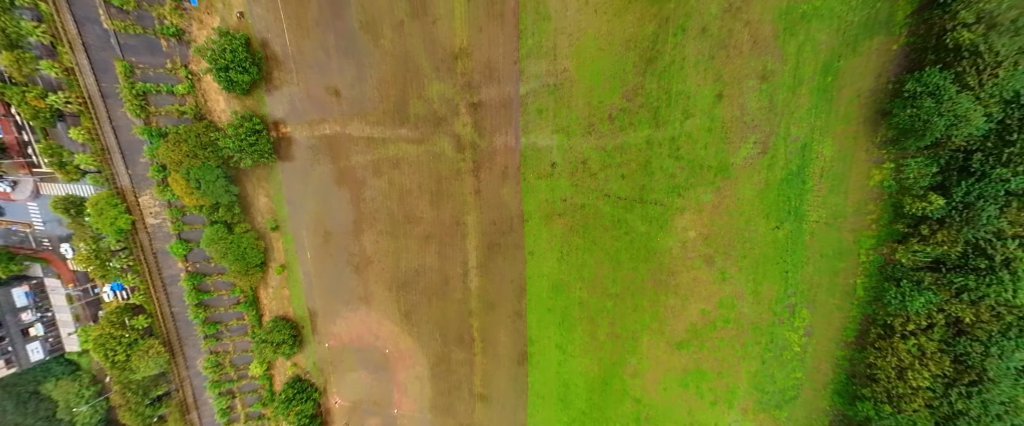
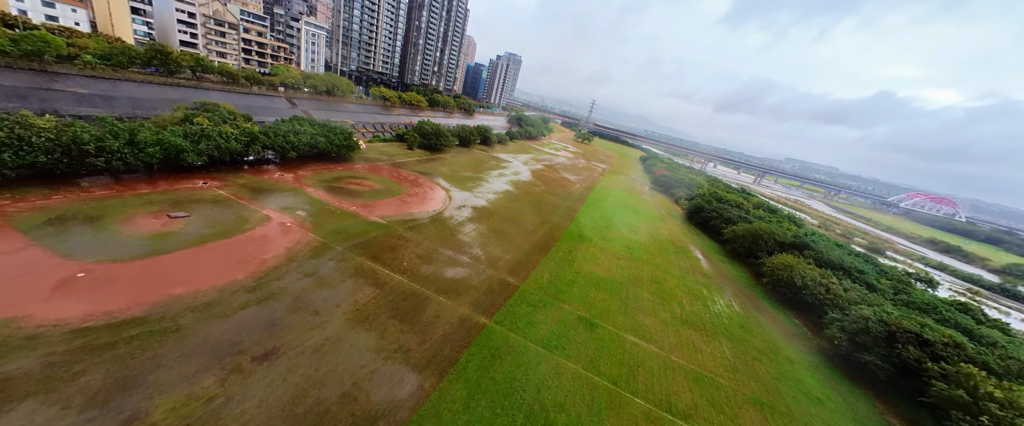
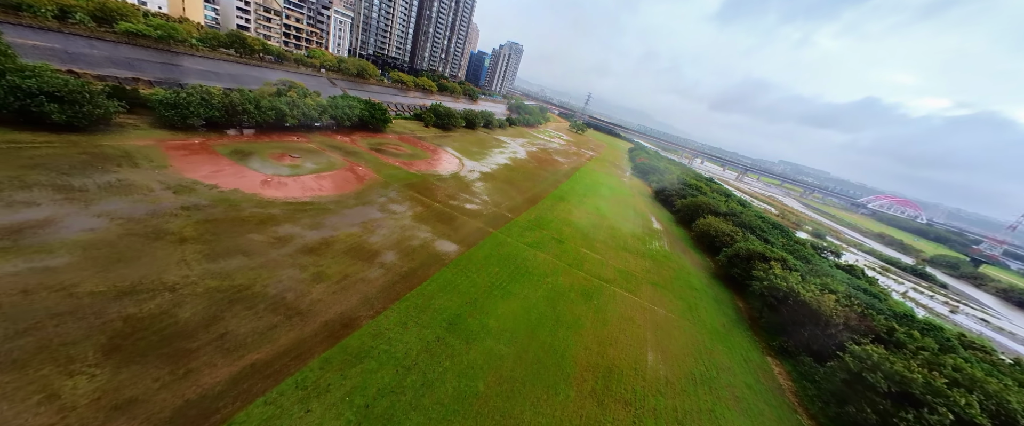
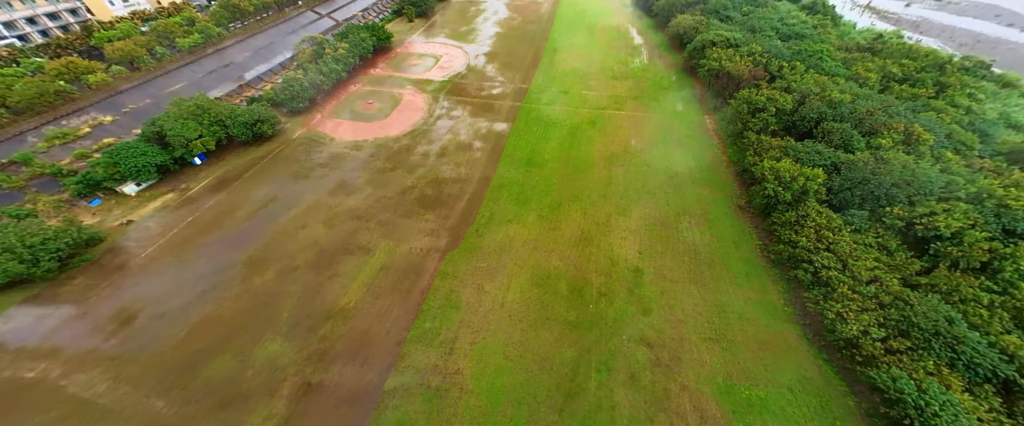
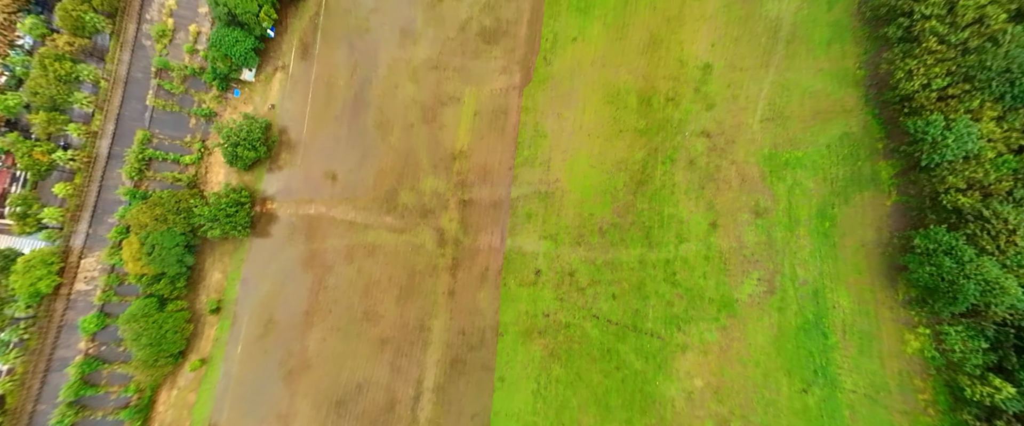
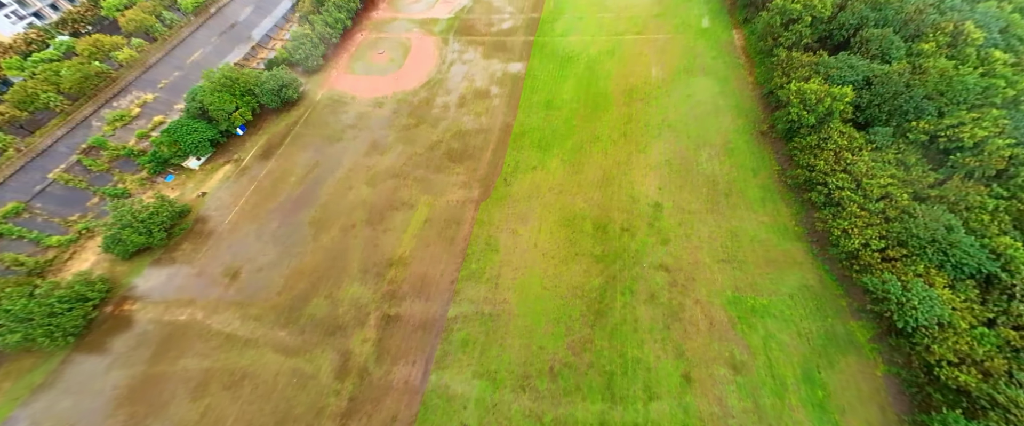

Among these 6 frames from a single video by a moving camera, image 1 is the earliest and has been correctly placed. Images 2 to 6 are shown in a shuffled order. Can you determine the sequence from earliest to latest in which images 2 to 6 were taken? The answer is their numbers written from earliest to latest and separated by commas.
5, 6, 4, 3, 2
